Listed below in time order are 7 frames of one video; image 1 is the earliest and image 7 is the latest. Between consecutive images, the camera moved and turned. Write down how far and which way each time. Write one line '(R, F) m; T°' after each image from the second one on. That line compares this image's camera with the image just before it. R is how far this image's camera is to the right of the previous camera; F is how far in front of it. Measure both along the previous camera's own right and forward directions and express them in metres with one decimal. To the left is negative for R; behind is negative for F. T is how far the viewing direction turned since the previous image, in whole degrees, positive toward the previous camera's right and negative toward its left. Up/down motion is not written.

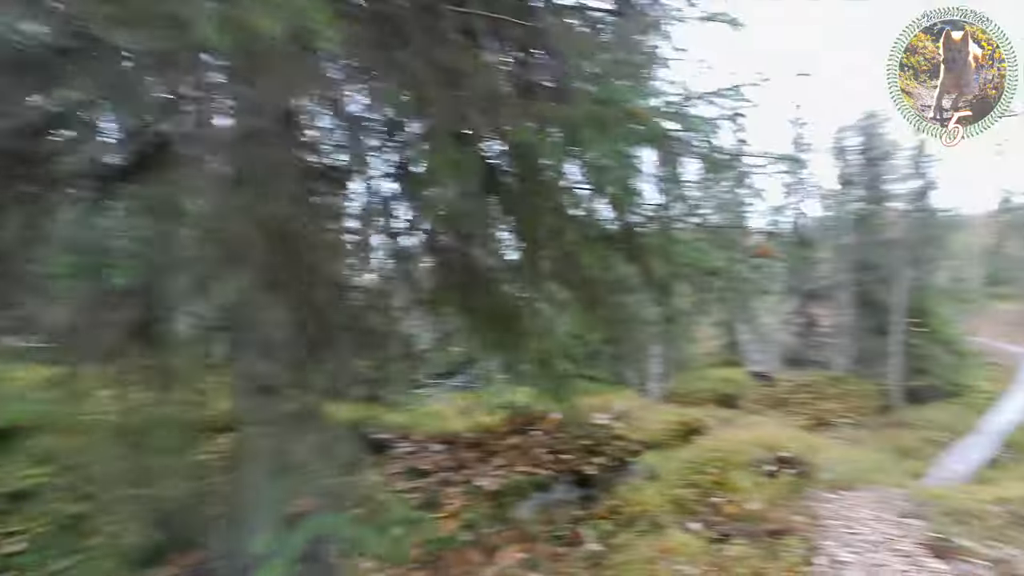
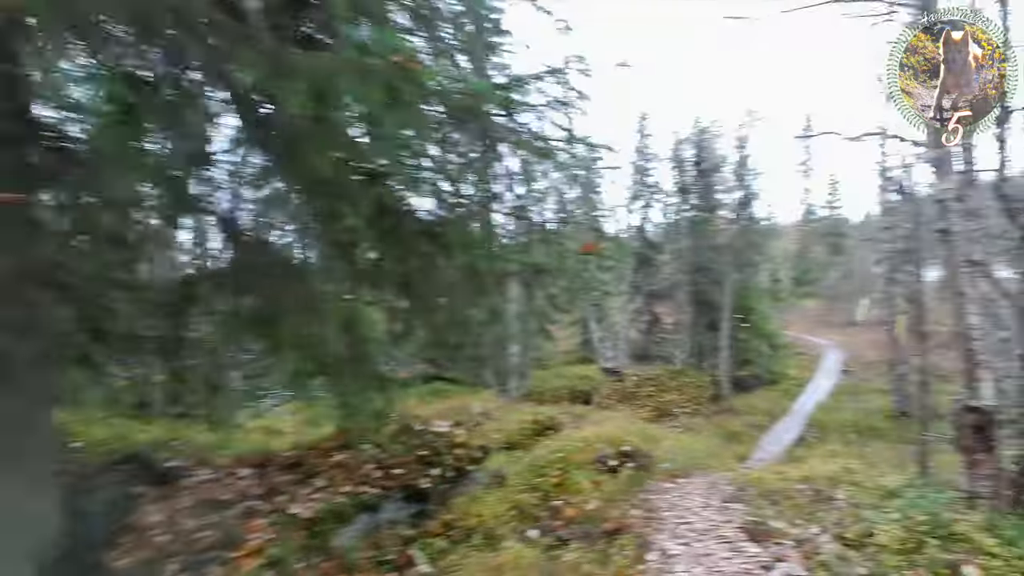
(+0.3, +0.3) m; +13°
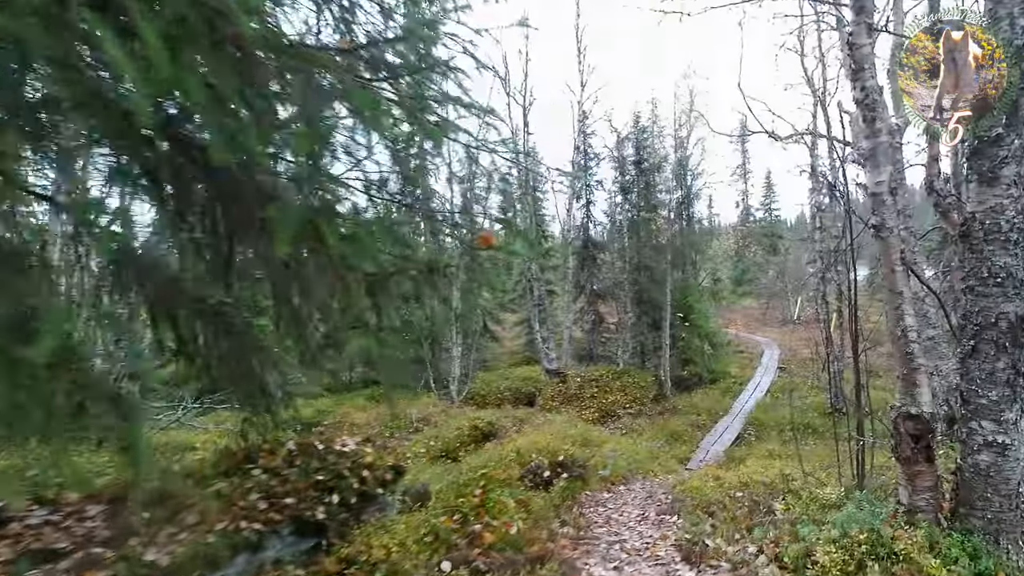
(+0.3, +0.5) m; +5°
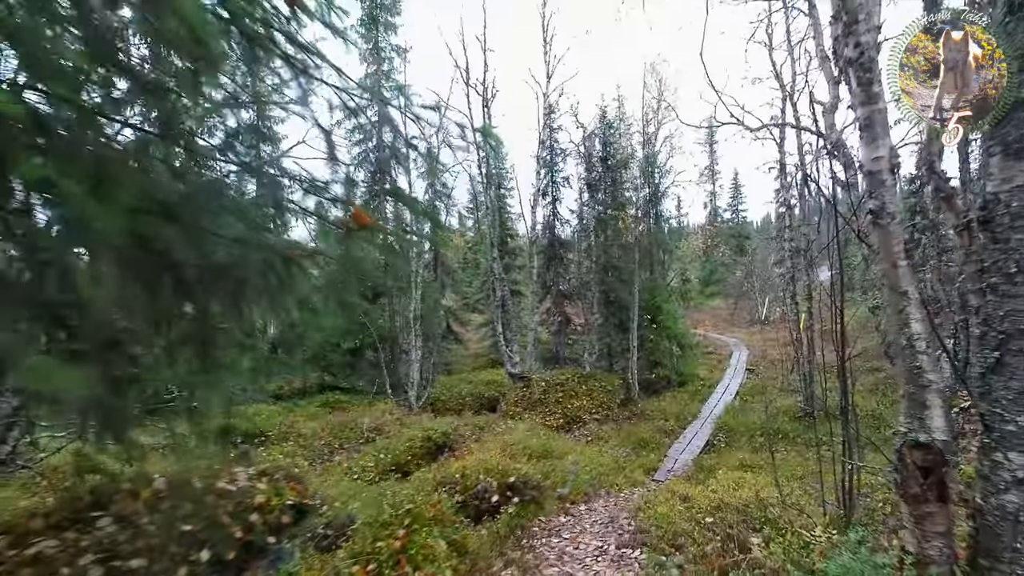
(+0.3, +0.7) m; +3°
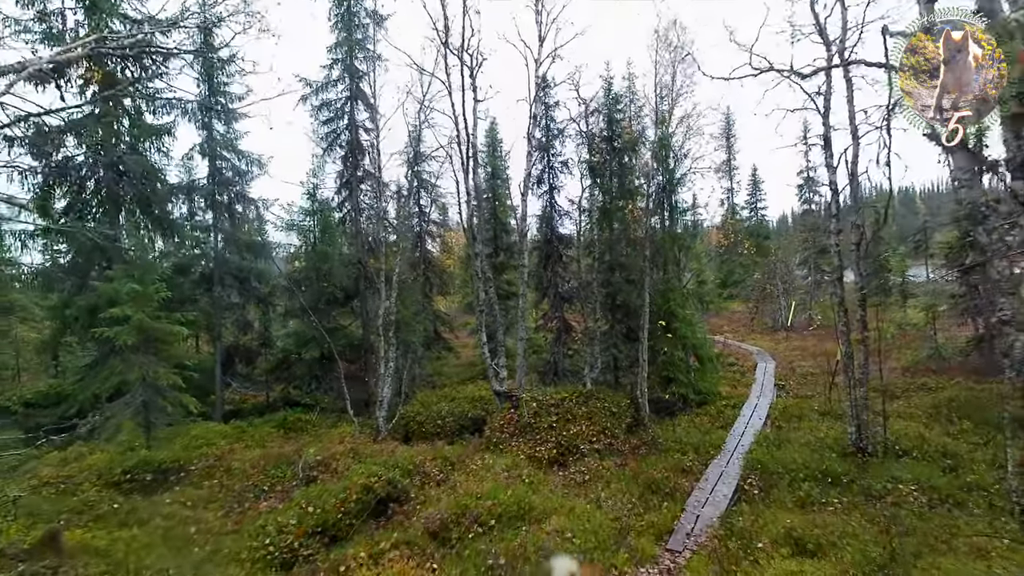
(+0.6, +2.5) m; -1°
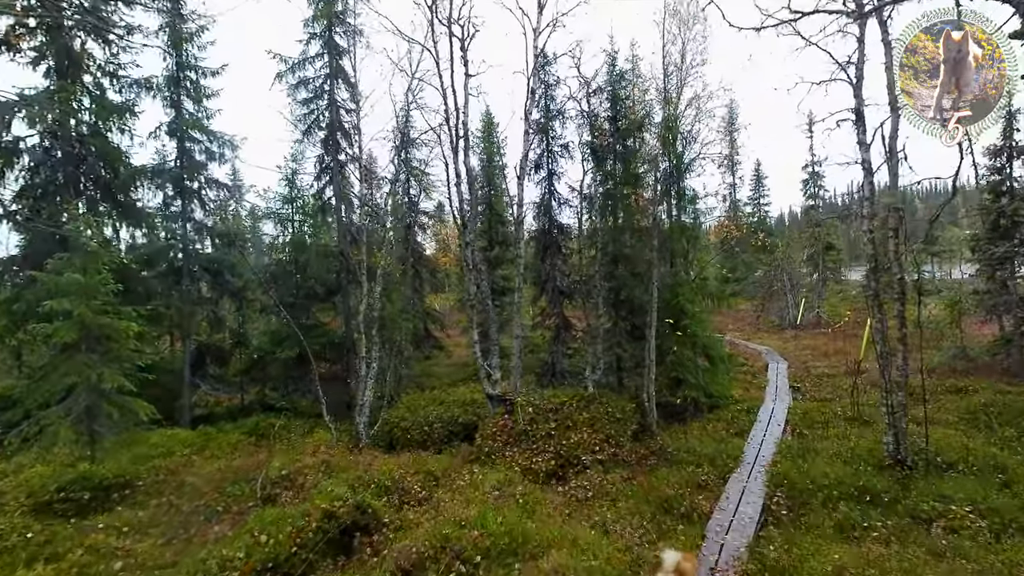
(+0.1, +1.2) m; 0°
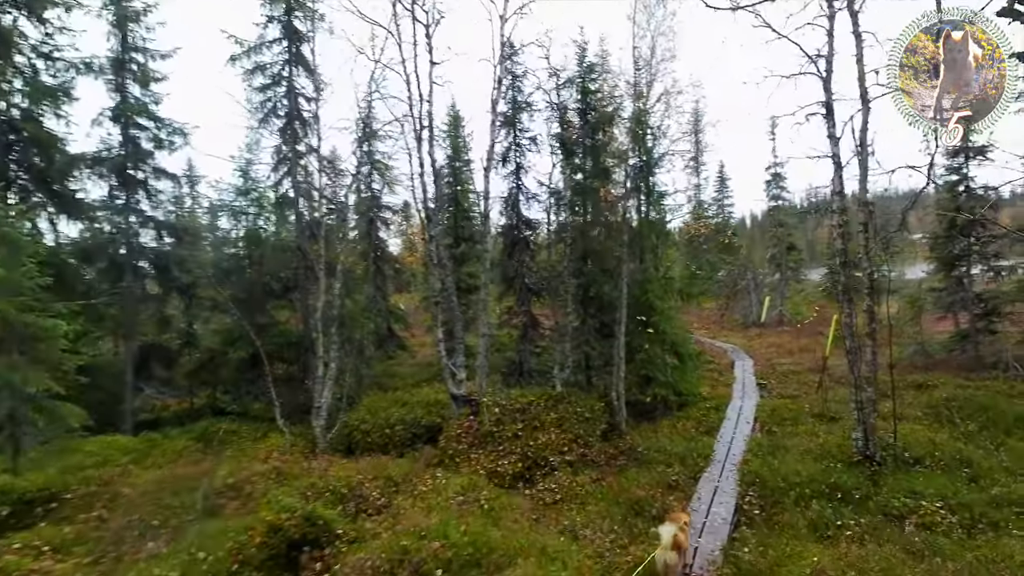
(0.0, +0.4) m; +3°
